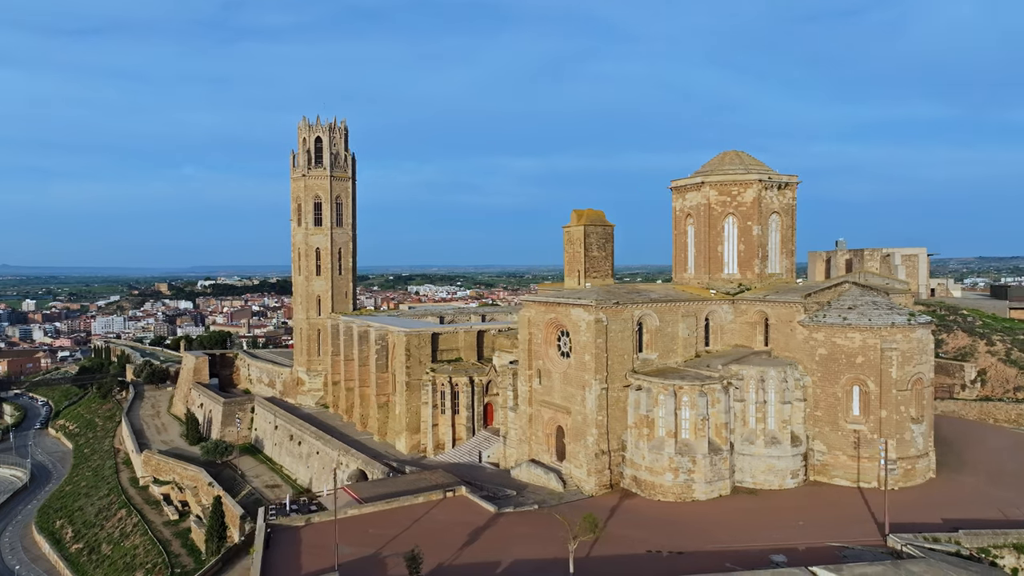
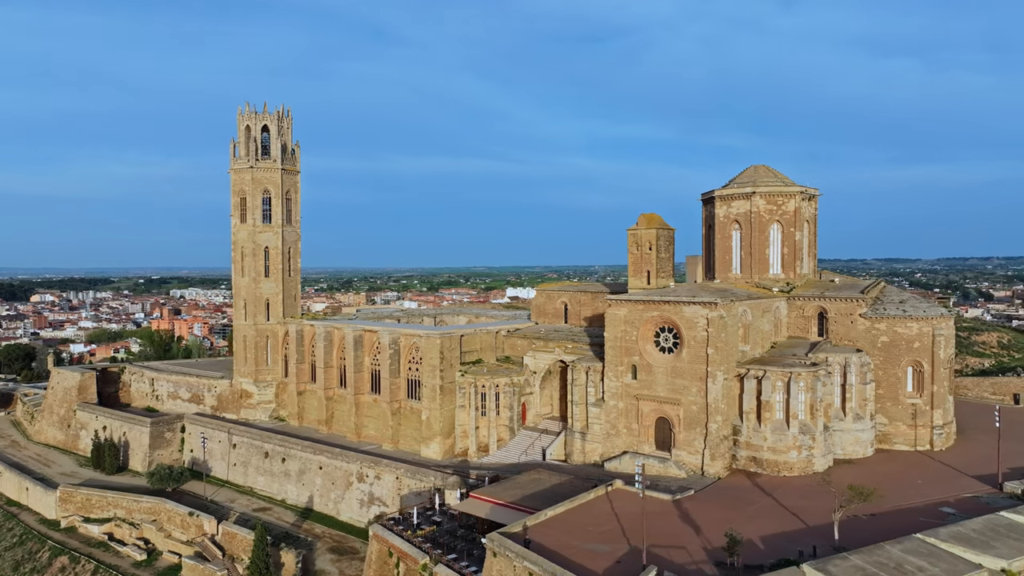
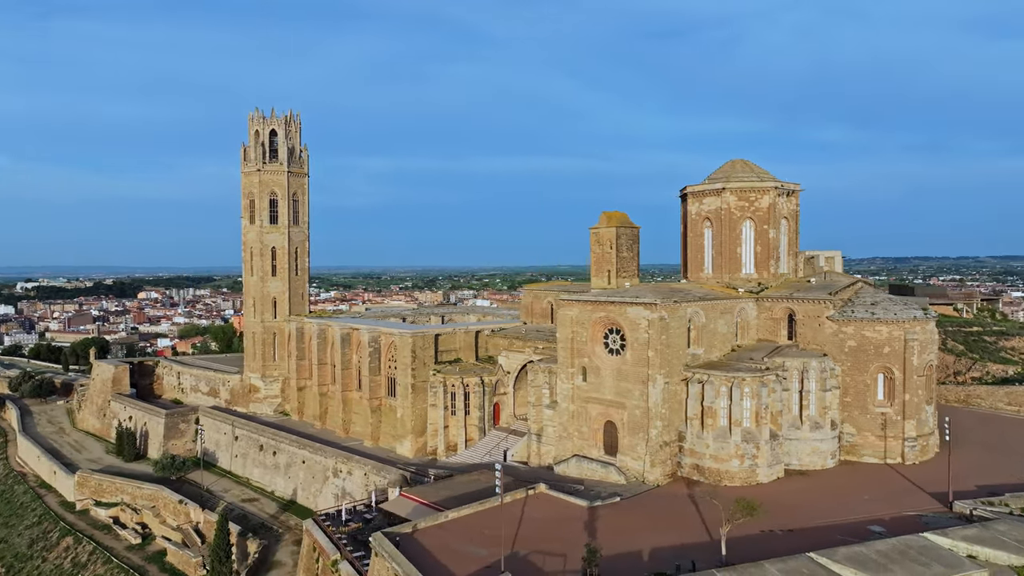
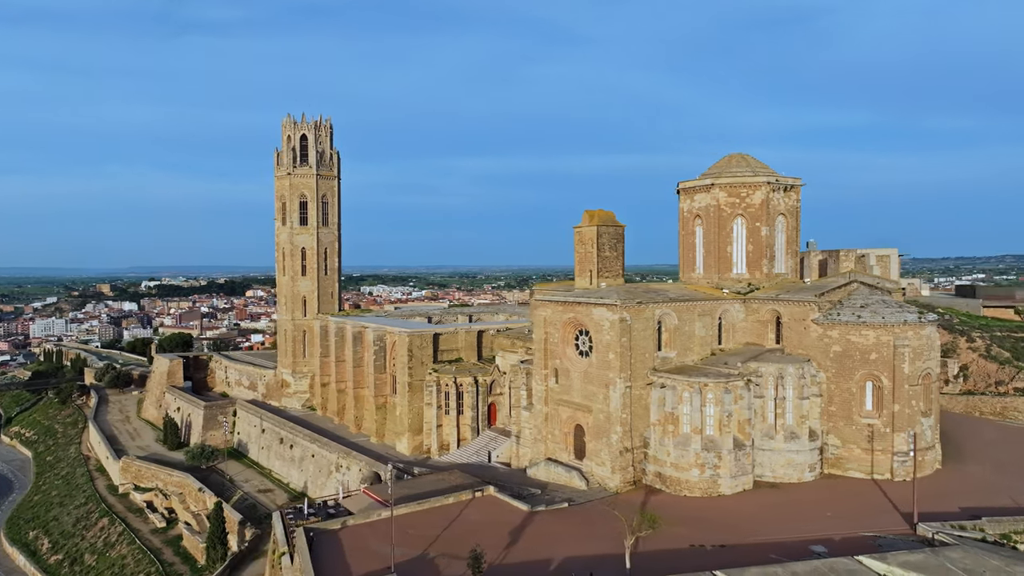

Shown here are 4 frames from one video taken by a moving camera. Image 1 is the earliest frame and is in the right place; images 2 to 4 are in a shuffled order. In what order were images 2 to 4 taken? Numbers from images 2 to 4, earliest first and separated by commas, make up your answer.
4, 3, 2
